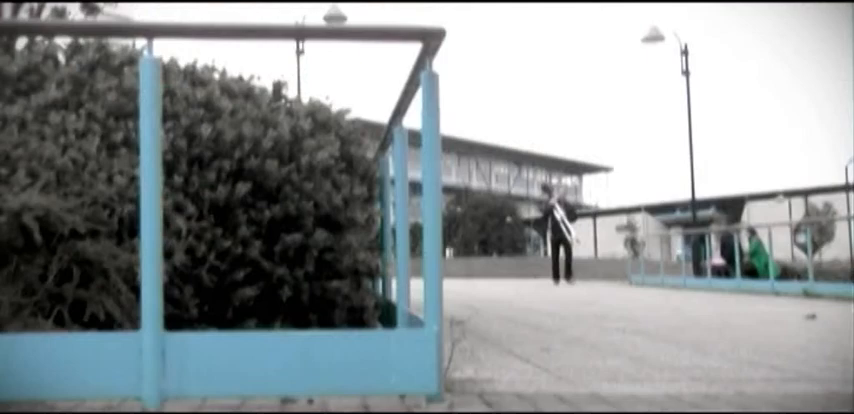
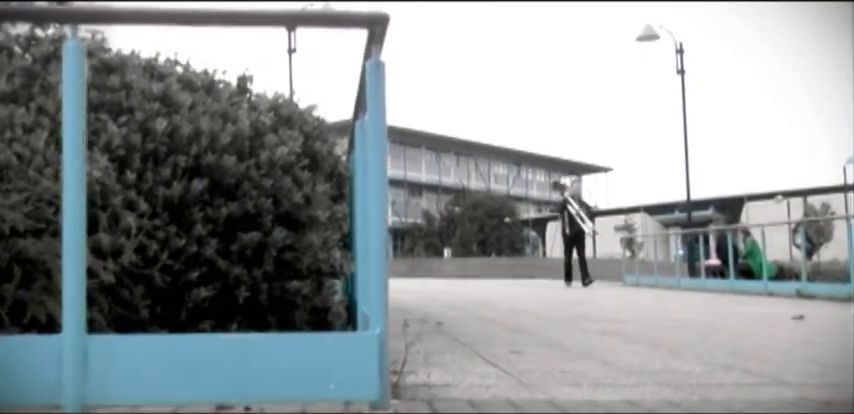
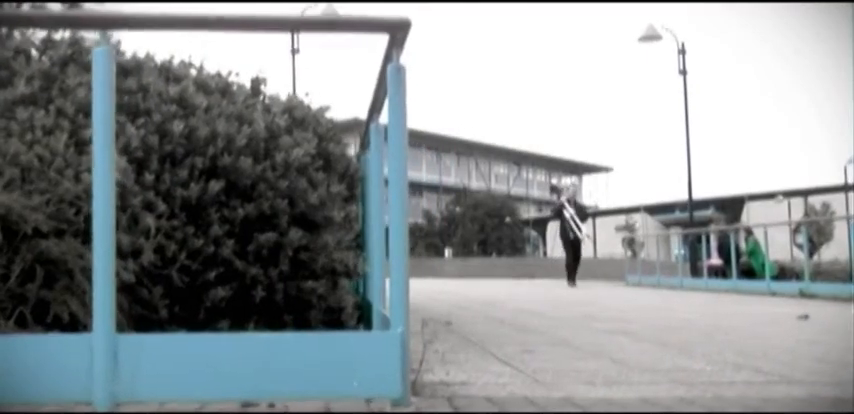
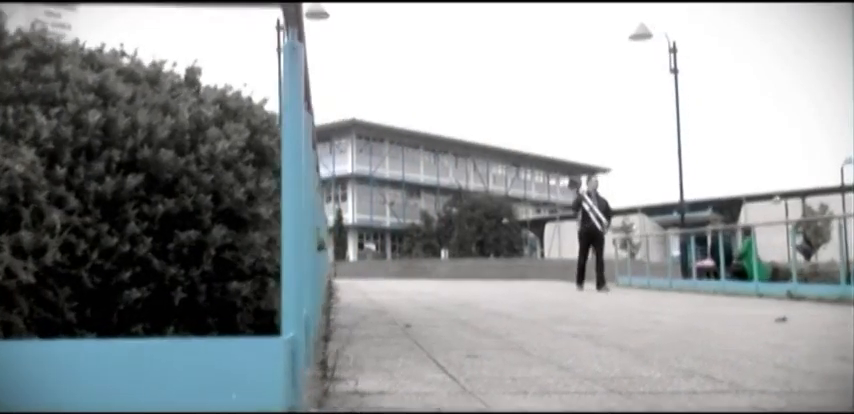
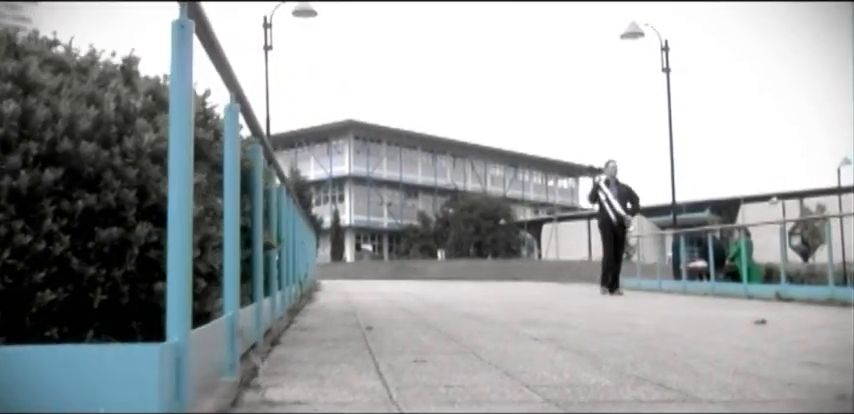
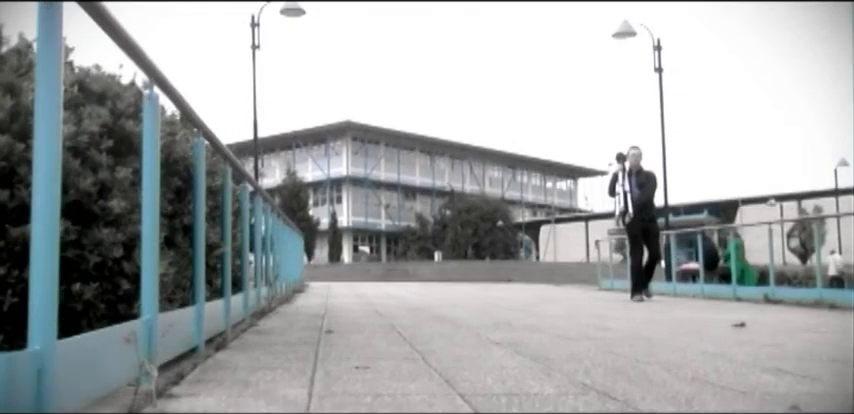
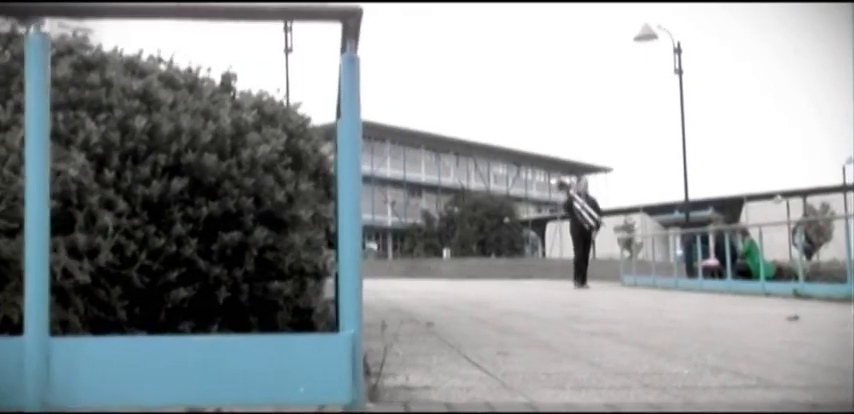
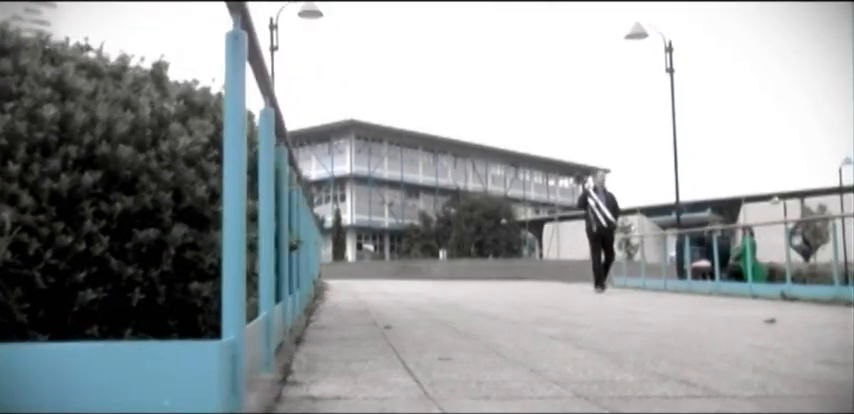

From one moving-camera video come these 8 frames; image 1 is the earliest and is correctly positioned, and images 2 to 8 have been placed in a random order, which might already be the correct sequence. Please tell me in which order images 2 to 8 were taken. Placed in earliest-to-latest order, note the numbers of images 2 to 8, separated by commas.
3, 2, 7, 4, 8, 5, 6
